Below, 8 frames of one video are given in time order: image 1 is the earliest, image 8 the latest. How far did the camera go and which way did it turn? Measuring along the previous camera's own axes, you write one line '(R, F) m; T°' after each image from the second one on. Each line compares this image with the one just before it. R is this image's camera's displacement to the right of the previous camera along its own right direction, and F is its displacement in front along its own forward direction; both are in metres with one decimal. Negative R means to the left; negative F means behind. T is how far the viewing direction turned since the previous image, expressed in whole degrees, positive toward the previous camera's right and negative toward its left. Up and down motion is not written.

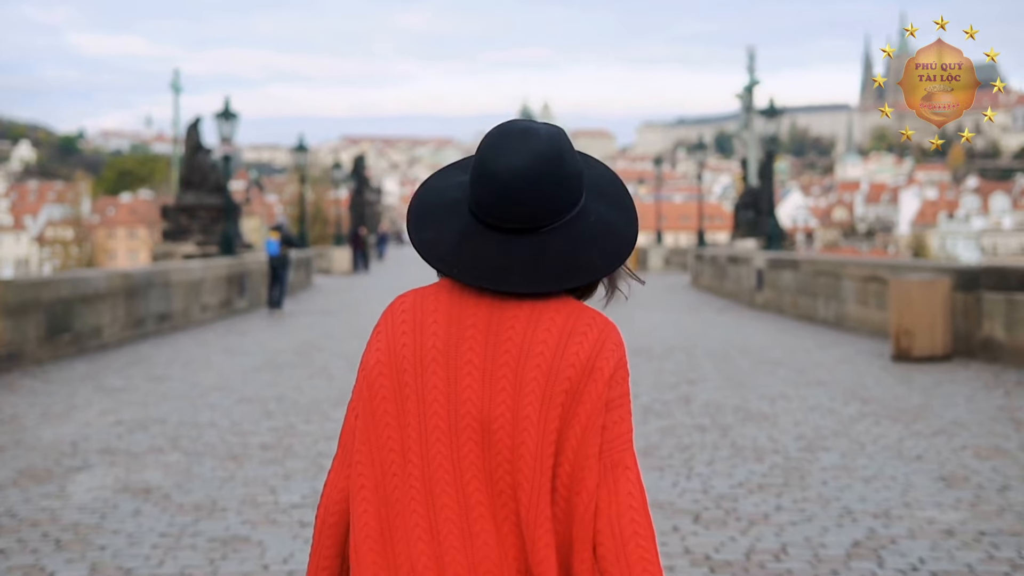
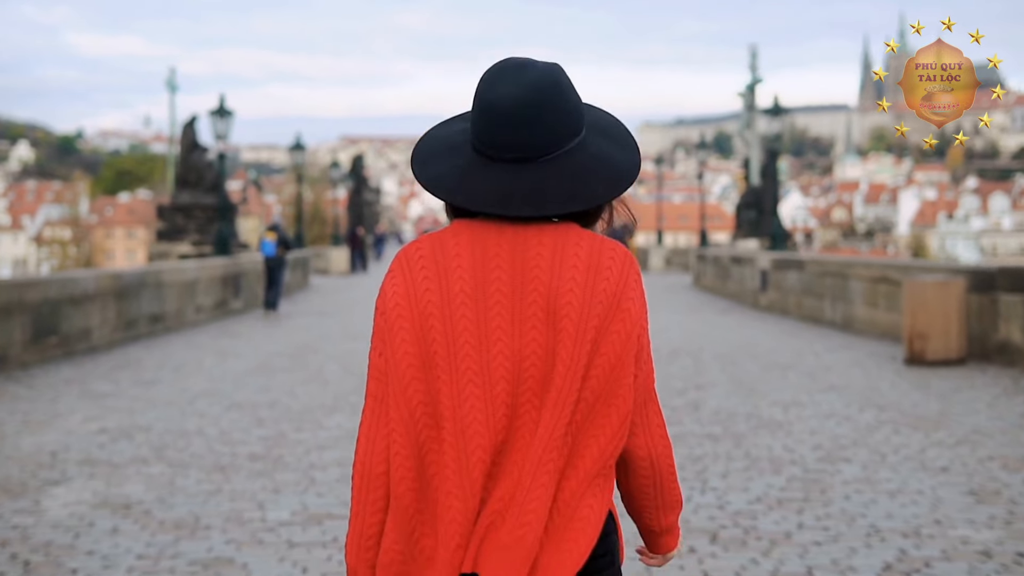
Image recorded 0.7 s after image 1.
(0.0, +0.4) m; 0°
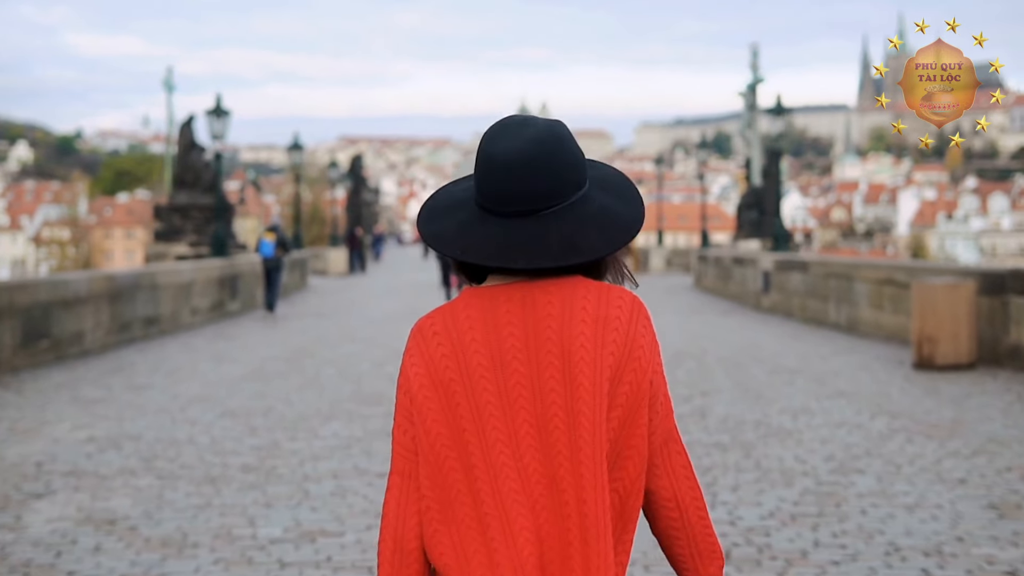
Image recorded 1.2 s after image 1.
(0.0, +0.3) m; 0°
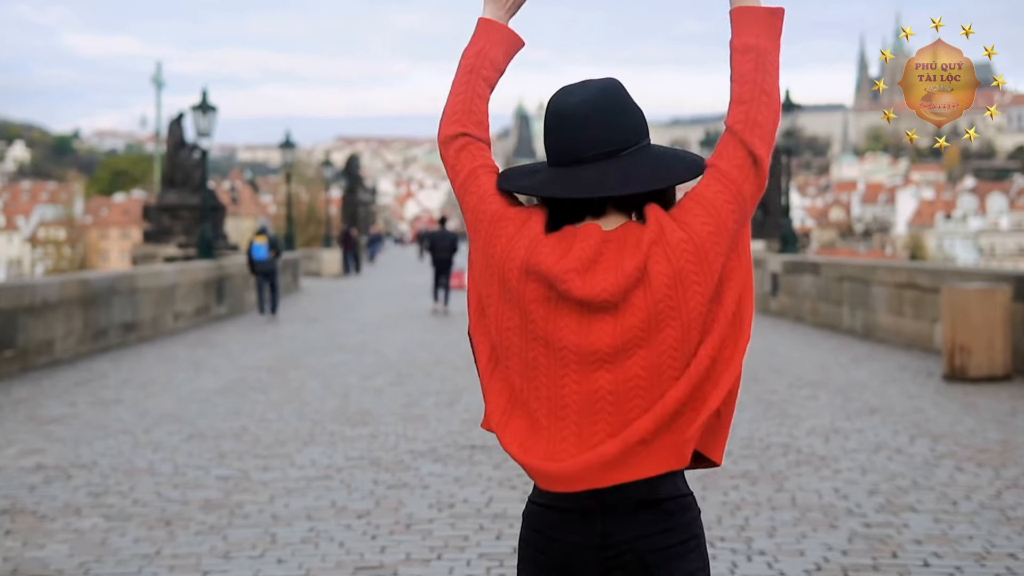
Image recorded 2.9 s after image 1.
(0.0, +0.9) m; 0°
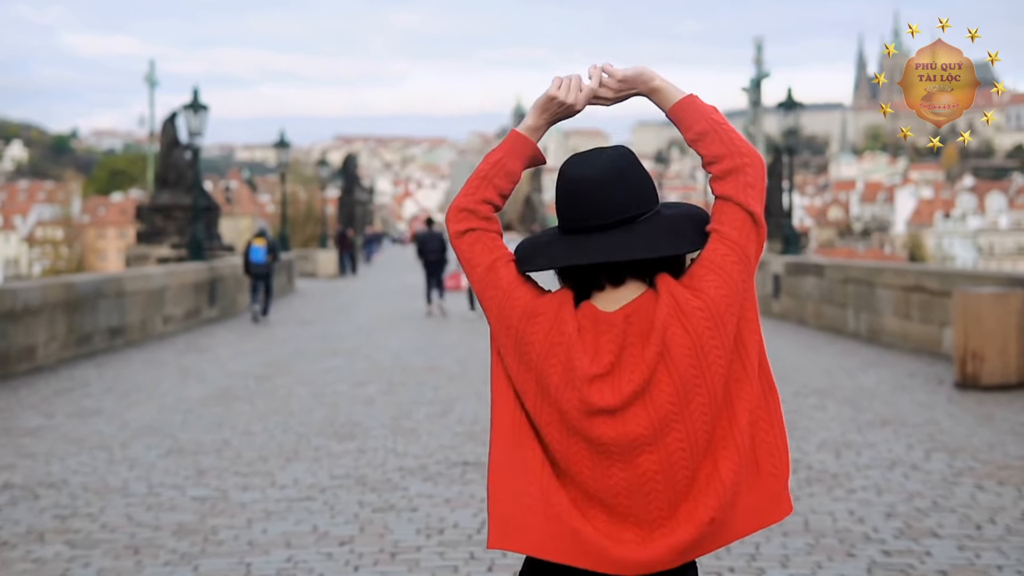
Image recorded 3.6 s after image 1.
(0.0, +0.4) m; 0°
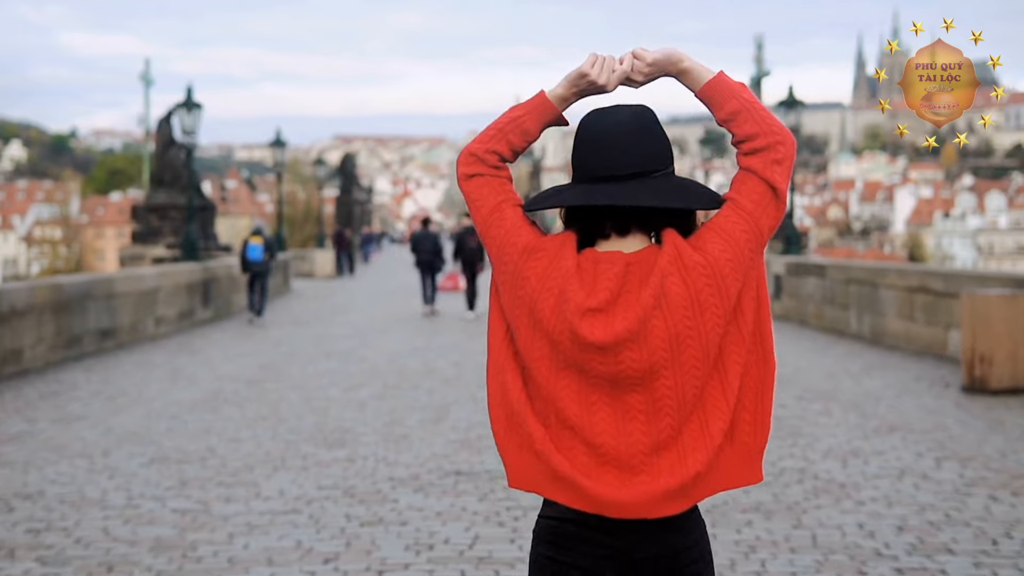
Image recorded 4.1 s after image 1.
(0.0, +0.3) m; 0°
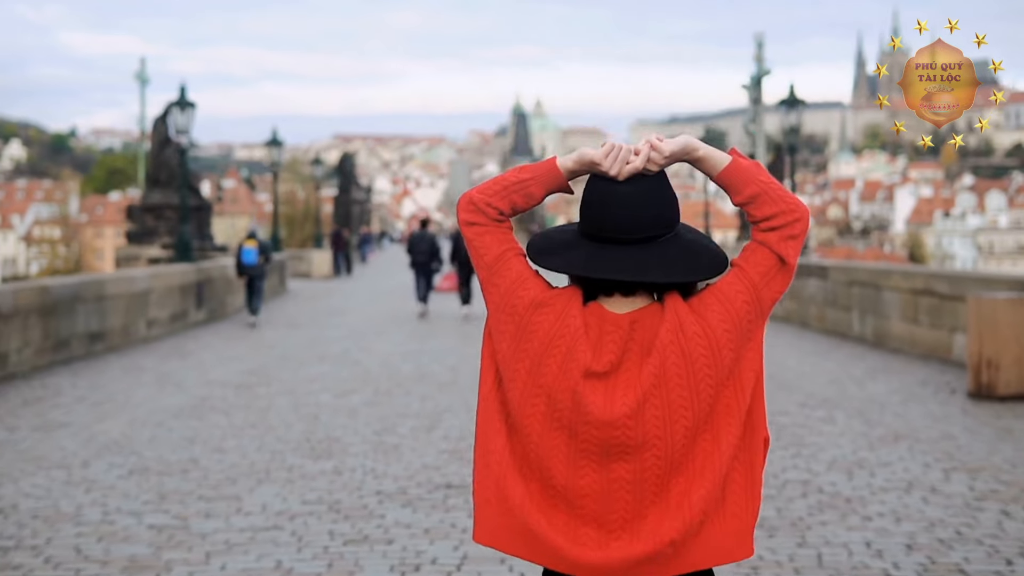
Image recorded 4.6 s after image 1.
(0.0, +0.3) m; 0°
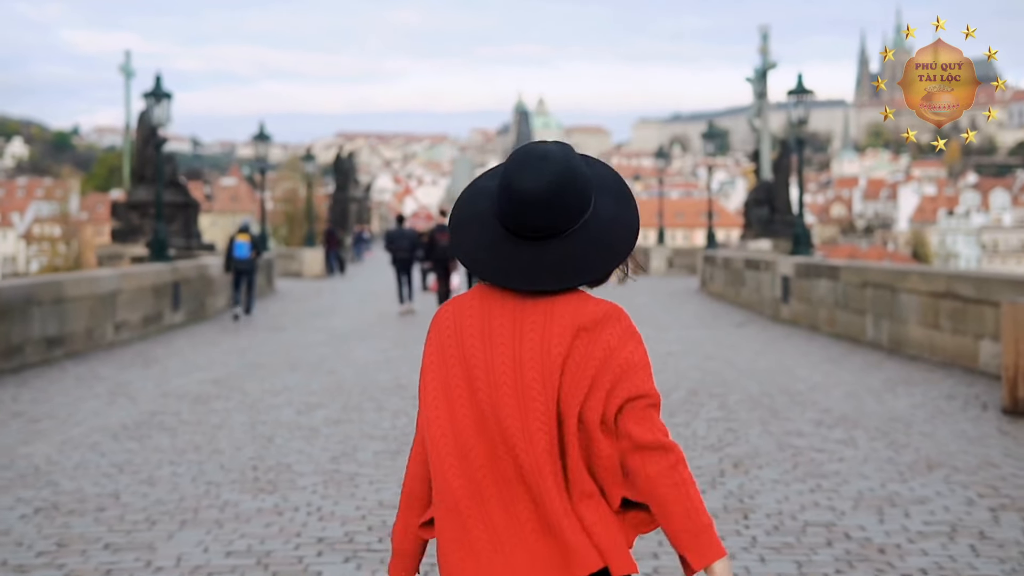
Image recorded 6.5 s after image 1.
(+0.1, +1.1) m; 0°
